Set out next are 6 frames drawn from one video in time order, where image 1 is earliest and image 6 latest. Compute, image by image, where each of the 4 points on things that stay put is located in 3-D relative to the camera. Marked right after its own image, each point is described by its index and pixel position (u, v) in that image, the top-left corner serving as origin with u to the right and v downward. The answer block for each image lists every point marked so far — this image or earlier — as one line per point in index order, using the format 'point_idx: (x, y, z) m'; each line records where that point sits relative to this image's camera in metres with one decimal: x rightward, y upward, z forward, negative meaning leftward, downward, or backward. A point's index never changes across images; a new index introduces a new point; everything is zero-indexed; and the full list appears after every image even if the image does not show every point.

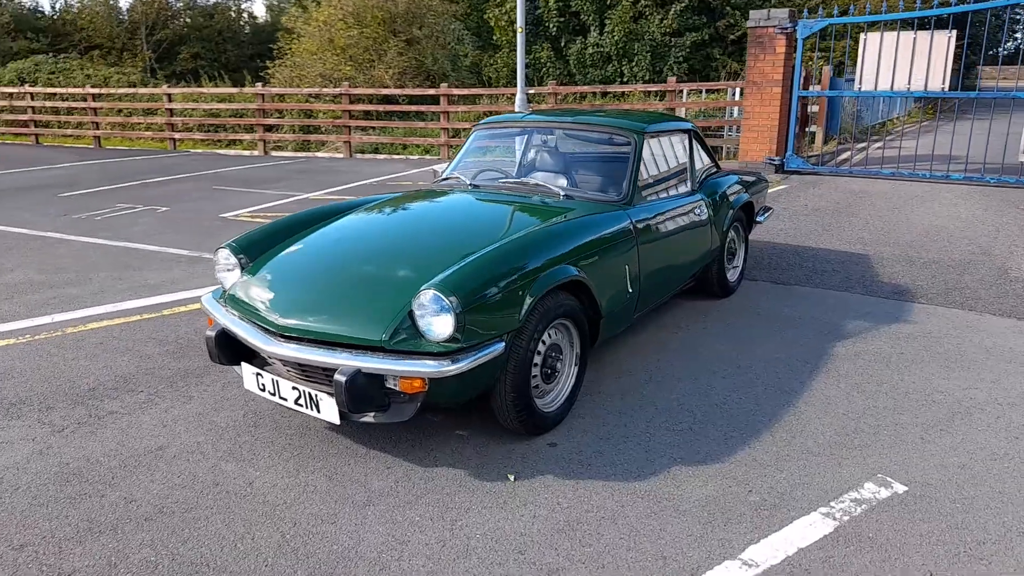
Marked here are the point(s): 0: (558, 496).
0: (+0.2, -0.9, +3.1) m
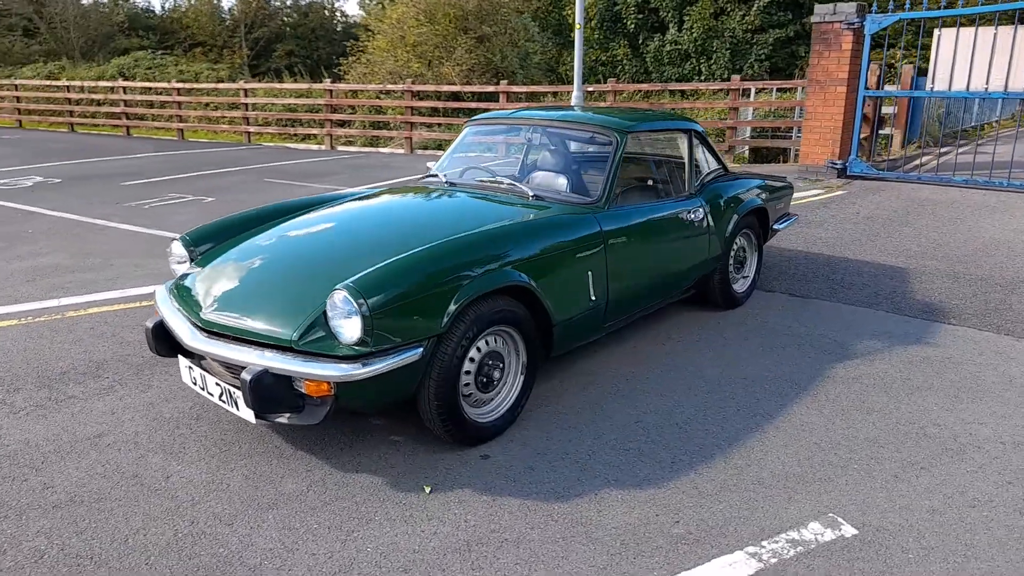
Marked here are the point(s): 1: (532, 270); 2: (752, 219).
0: (-0.2, -0.9, +2.9) m
1: (+0.1, +0.1, +3.5) m
2: (+1.7, +0.5, +5.4) m
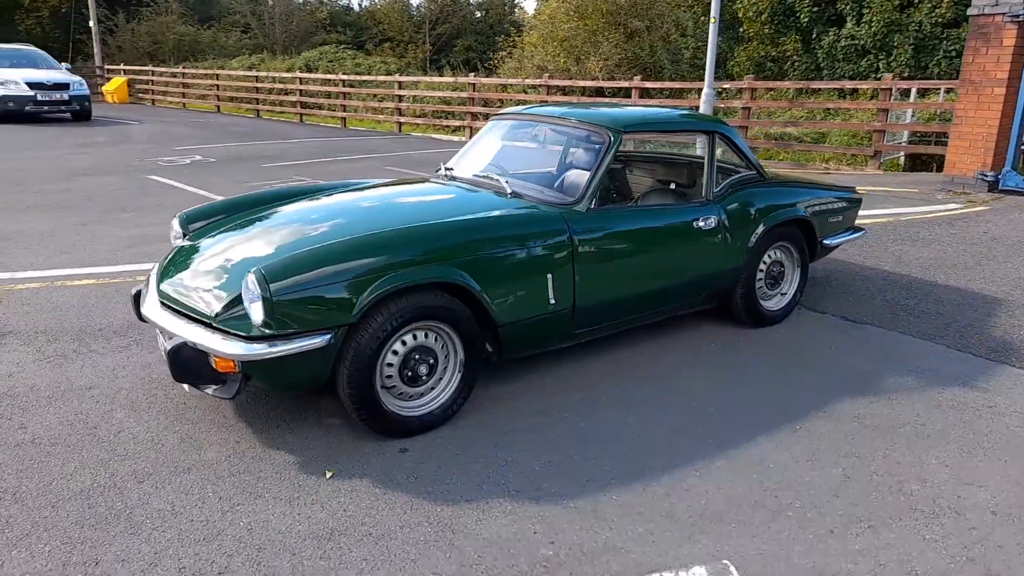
0: (-0.7, -0.9, +3.0) m
1: (-0.2, +0.1, +3.5) m
2: (+1.9, +0.4, +4.9) m
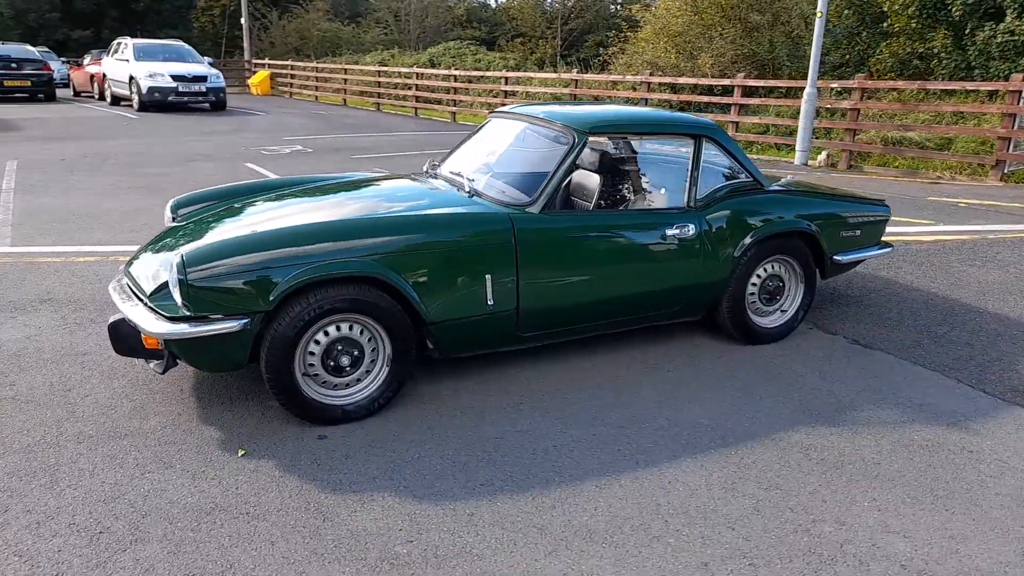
0: (-1.1, -0.8, +3.1) m
1: (-0.5, +0.1, +3.5) m
2: (+1.7, +0.3, +4.5) m
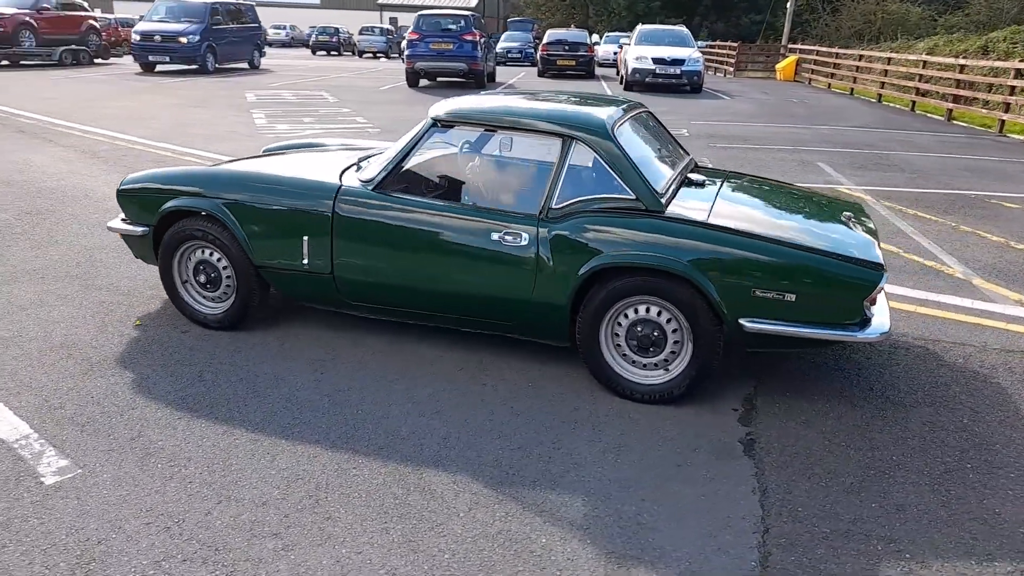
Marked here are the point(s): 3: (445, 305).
0: (-2.4, -0.3, +4.4) m
1: (-1.5, +0.4, +4.2) m
2: (+0.8, 0.0, +3.5) m
3: (-0.3, -0.1, +4.0) m
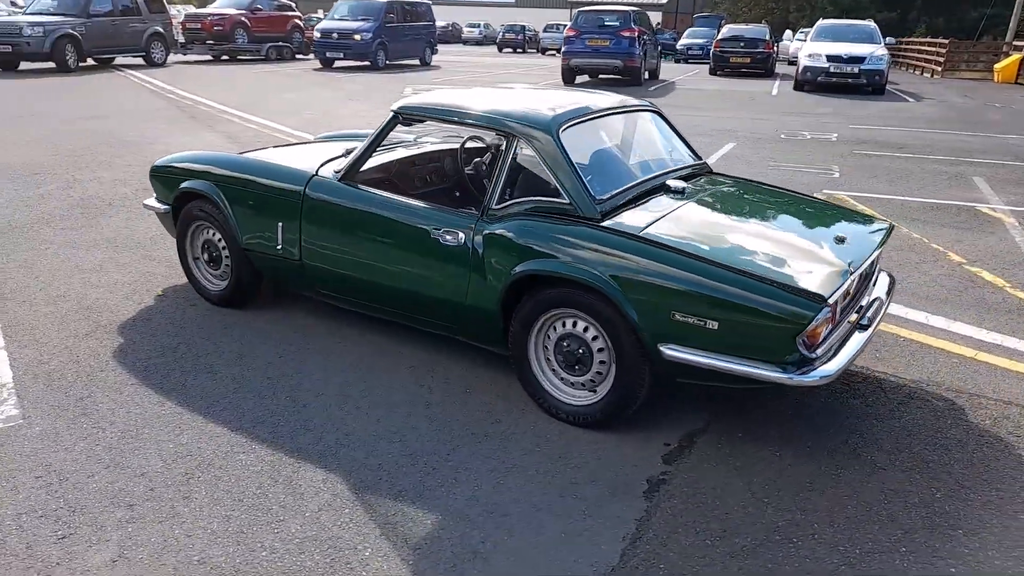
0: (-2.5, -0.1, +4.9) m
1: (-1.7, +0.6, +4.4) m
2: (+0.4, -0.1, +3.2) m
3: (-0.6, -0.1, +3.9) m
